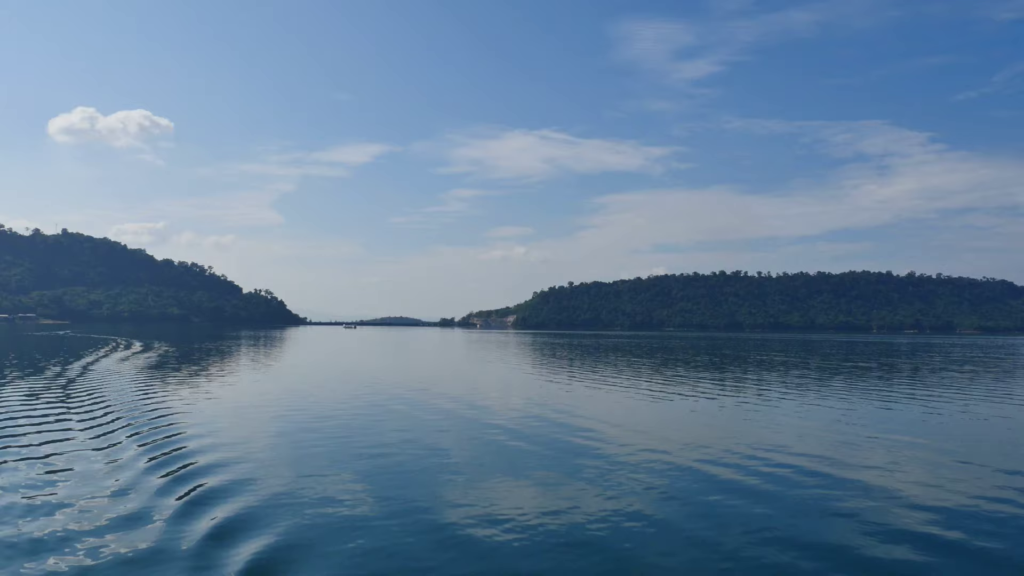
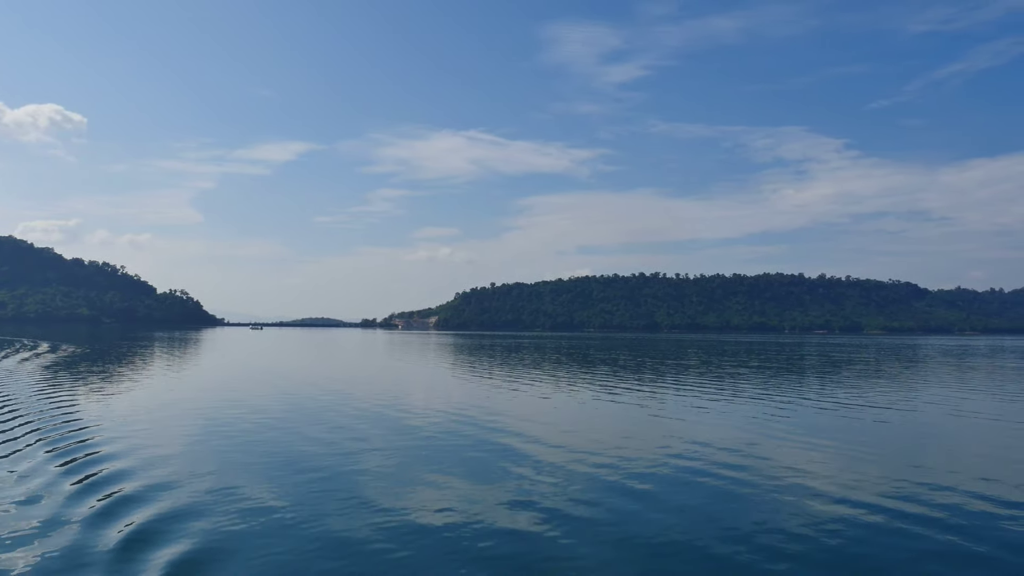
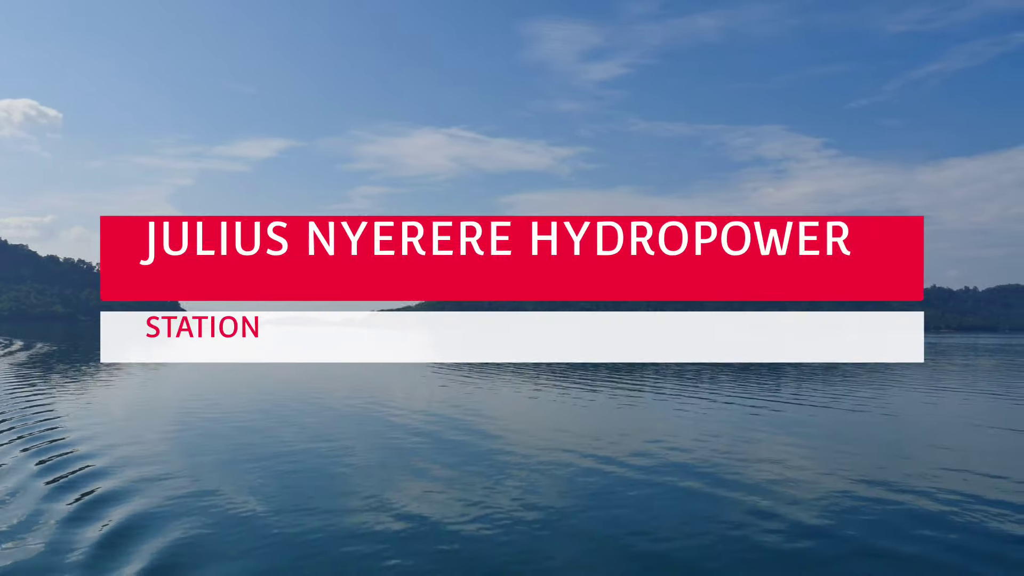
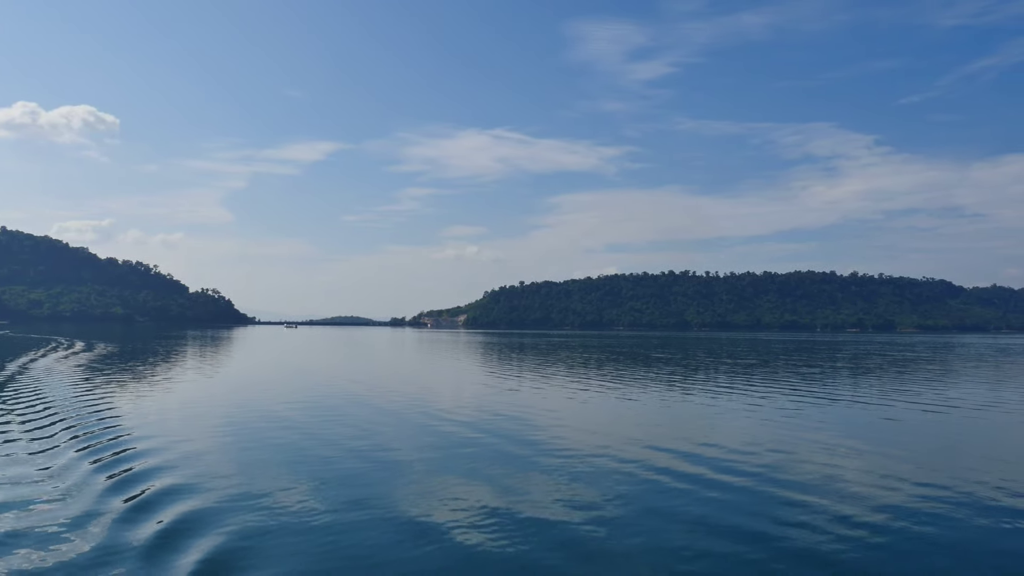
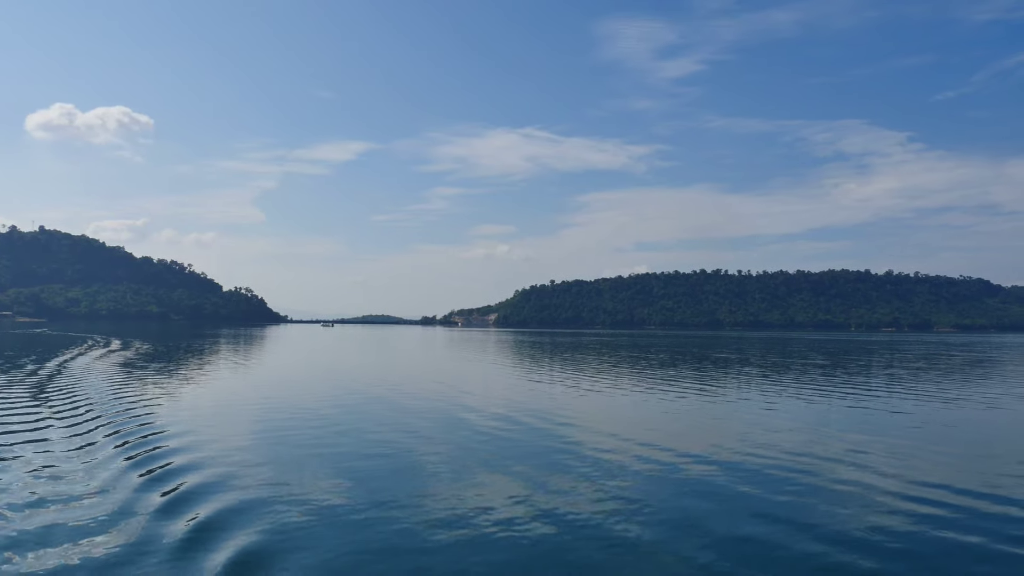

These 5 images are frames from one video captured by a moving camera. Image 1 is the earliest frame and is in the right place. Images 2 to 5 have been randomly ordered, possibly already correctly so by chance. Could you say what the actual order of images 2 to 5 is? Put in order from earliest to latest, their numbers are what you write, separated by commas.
5, 4, 2, 3
